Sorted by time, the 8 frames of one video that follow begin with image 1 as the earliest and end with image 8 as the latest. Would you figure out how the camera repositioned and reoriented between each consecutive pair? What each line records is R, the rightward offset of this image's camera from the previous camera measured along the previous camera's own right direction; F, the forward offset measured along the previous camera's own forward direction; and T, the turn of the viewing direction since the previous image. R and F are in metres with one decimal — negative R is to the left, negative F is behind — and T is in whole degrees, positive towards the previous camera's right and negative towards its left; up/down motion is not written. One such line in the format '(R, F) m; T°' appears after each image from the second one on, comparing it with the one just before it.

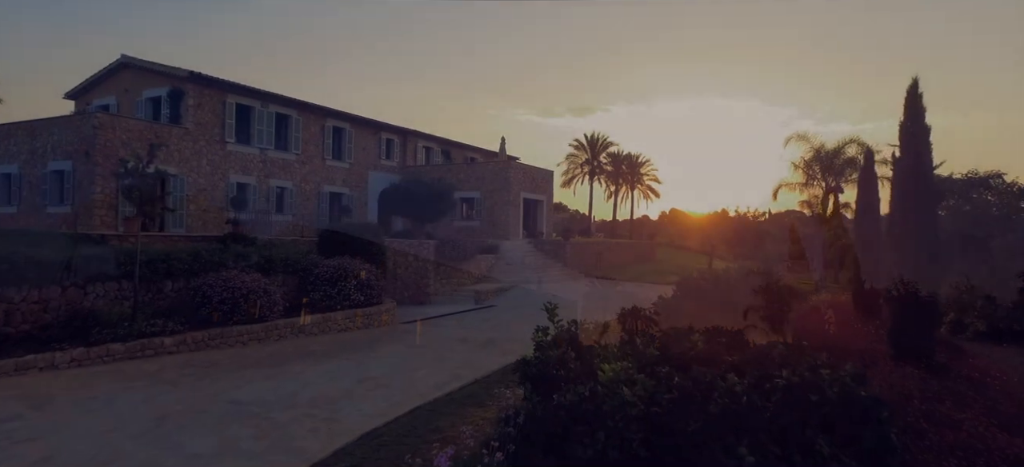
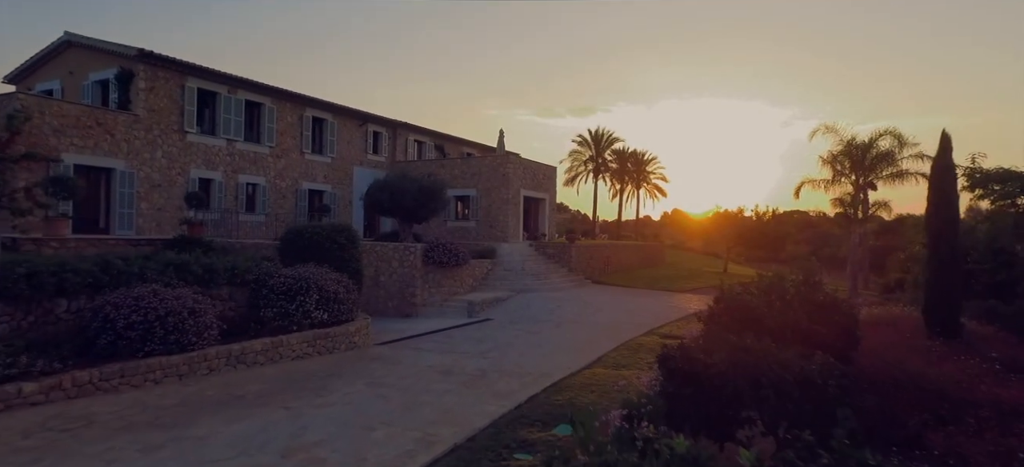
(+0.1, +2.5) m; 0°
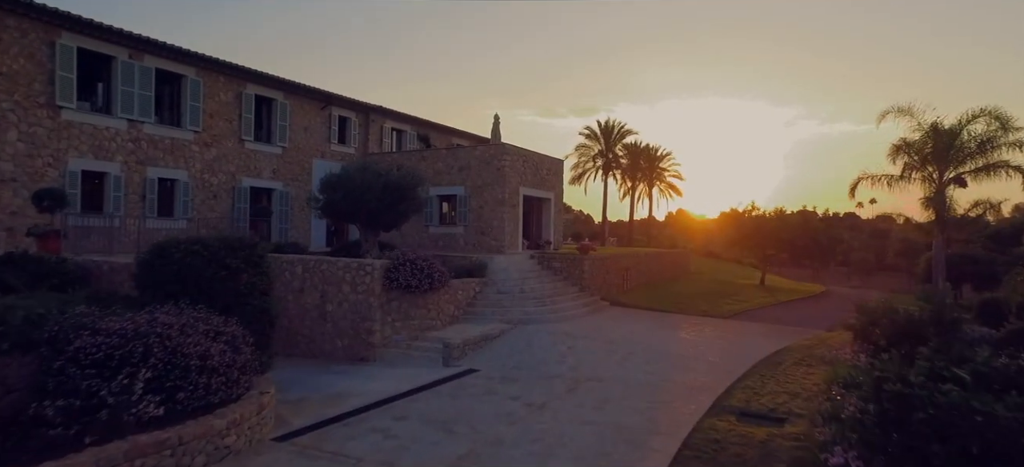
(+0.2, +4.9) m; 0°
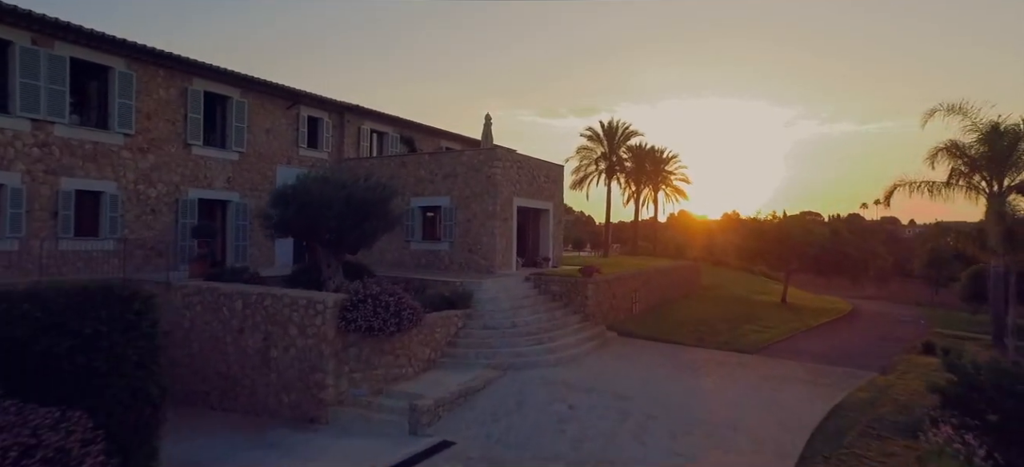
(+0.3, +2.6) m; 0°
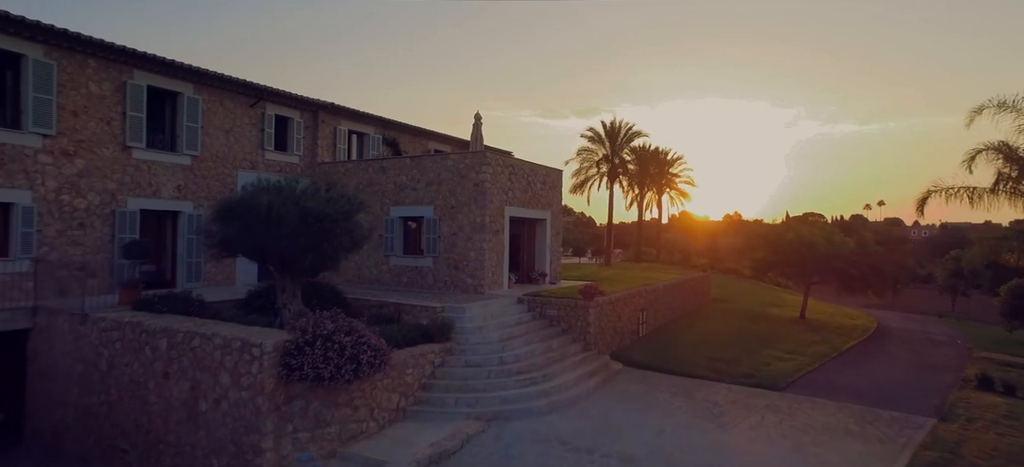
(+0.3, +2.1) m; 0°
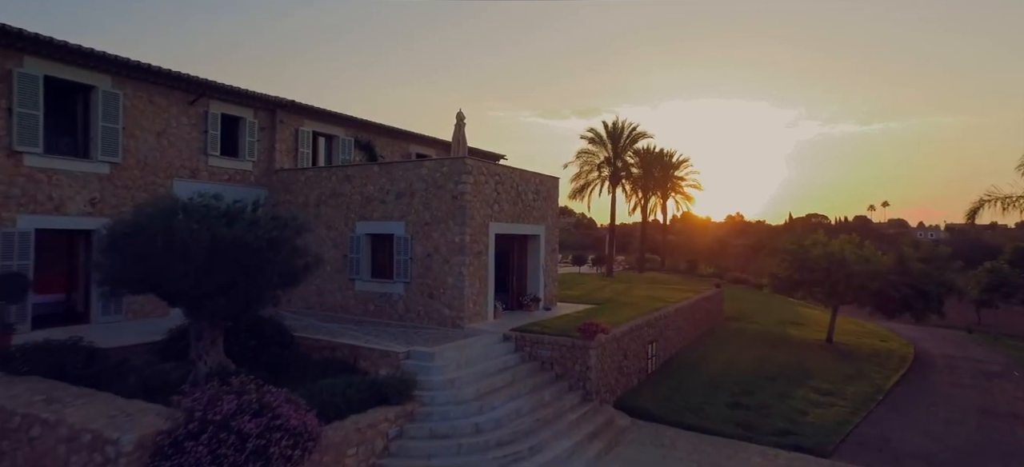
(+0.3, +2.6) m; 0°
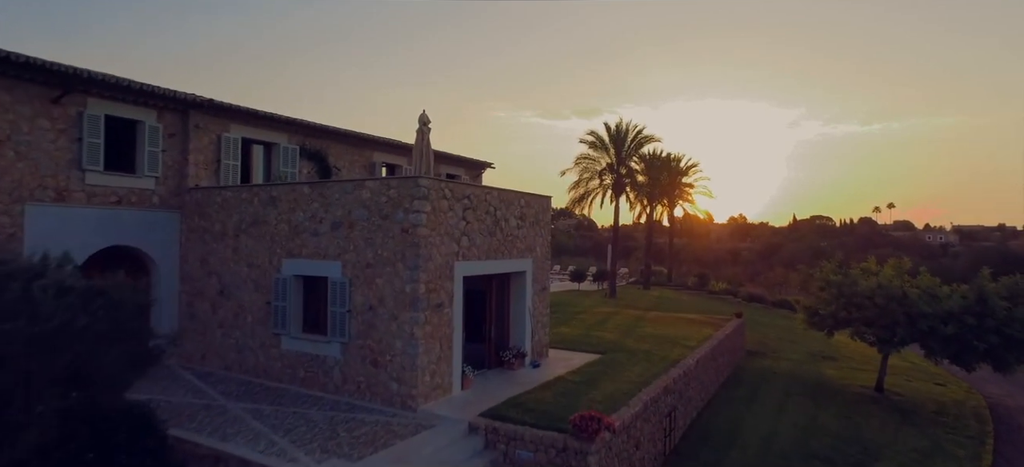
(+0.5, +3.5) m; 0°
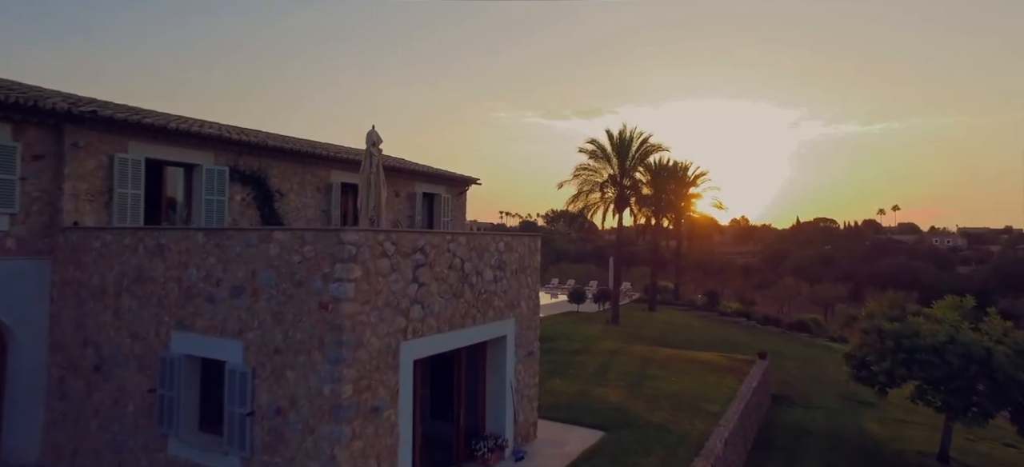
(+0.4, +3.0) m; 0°
